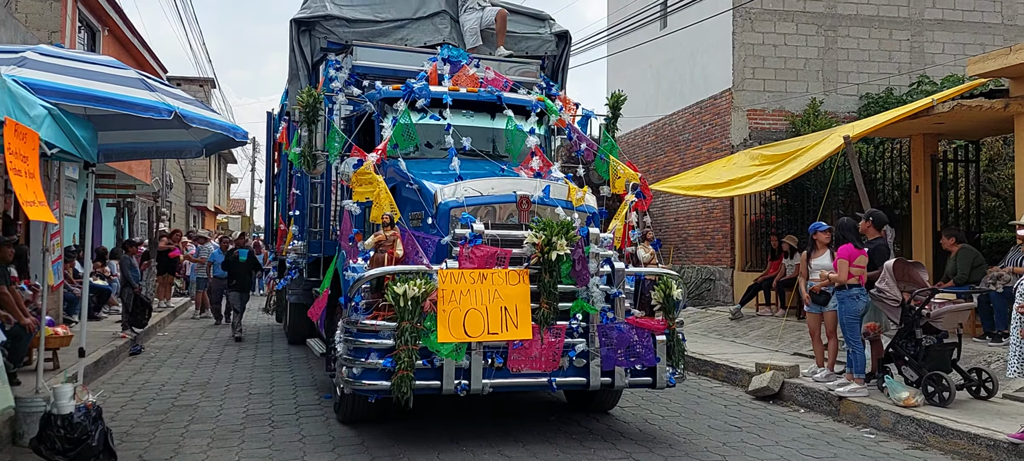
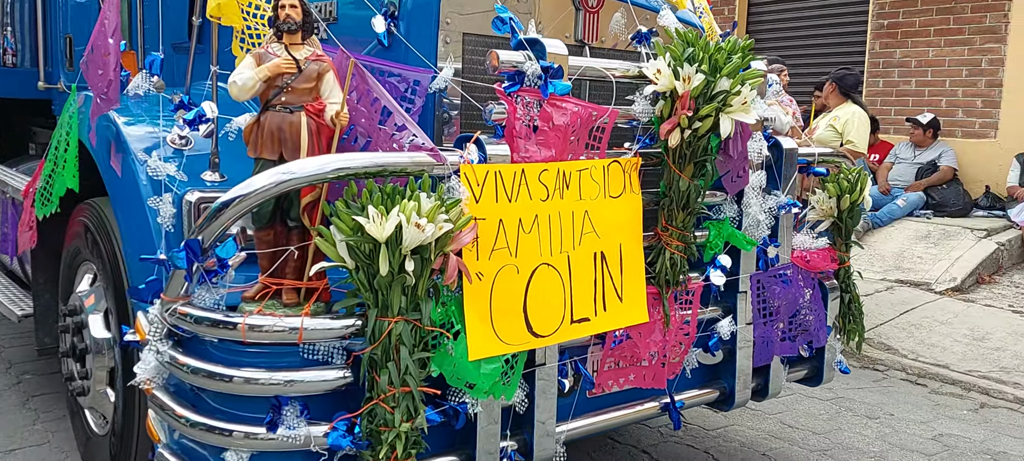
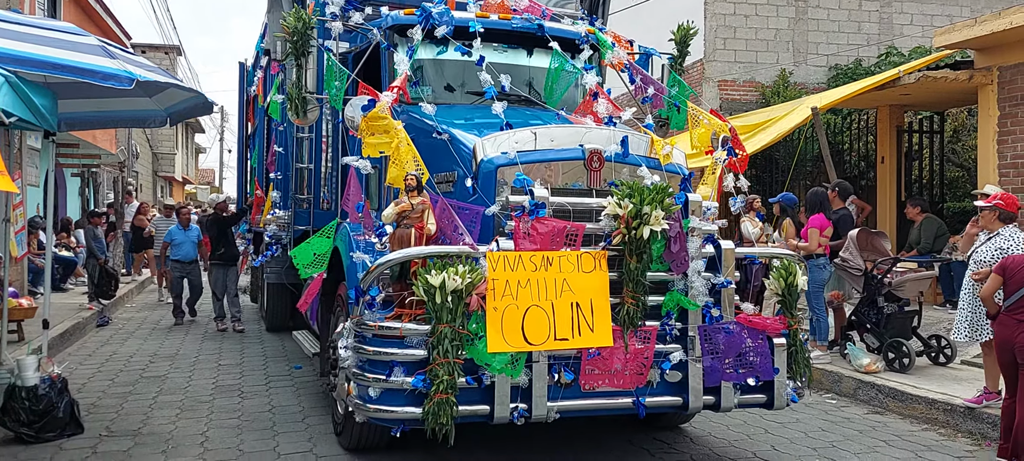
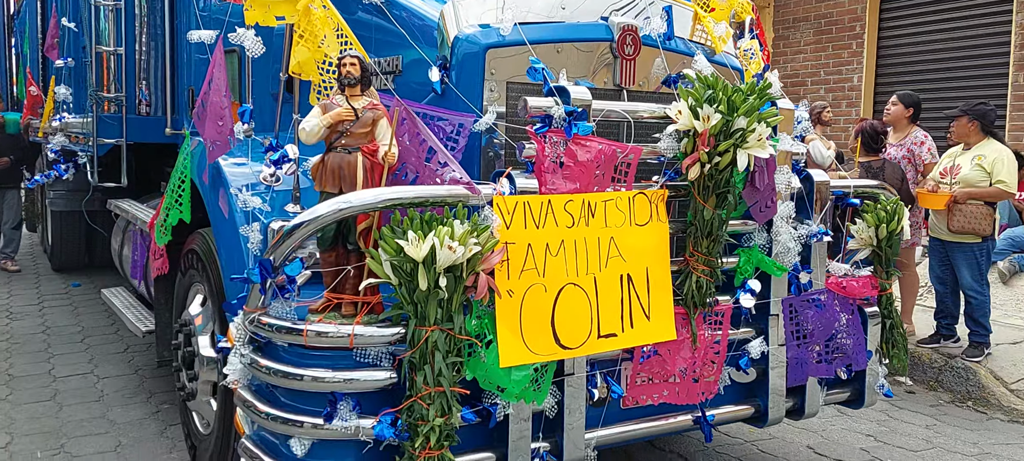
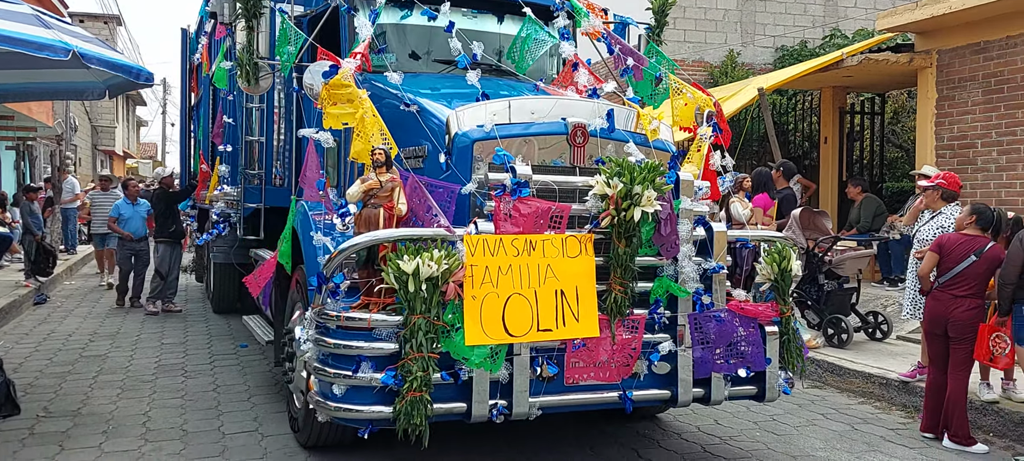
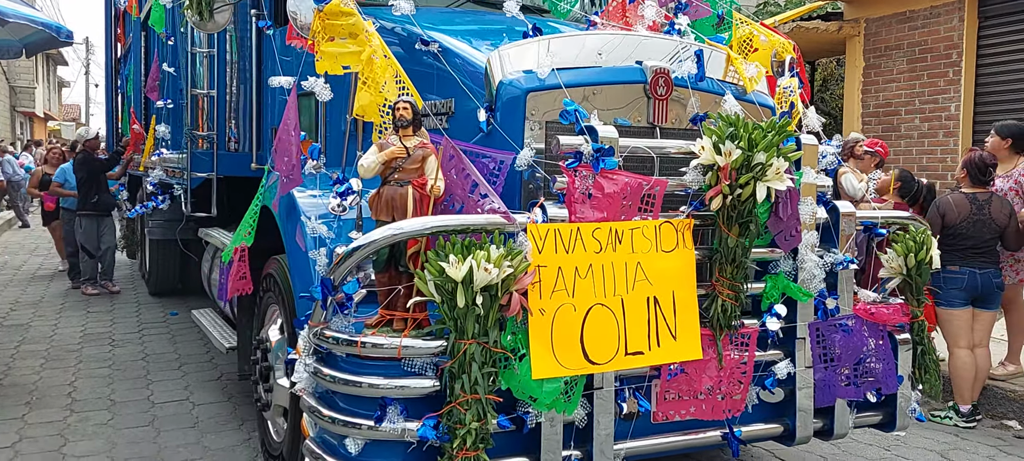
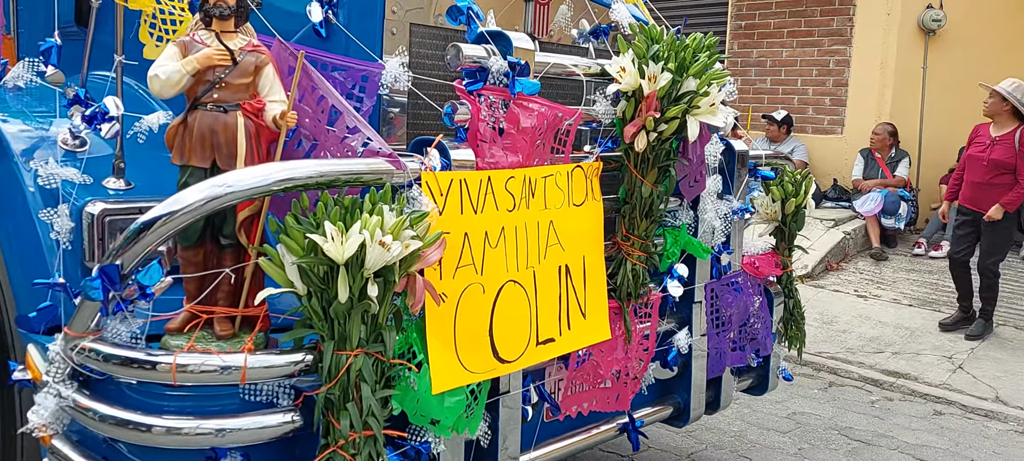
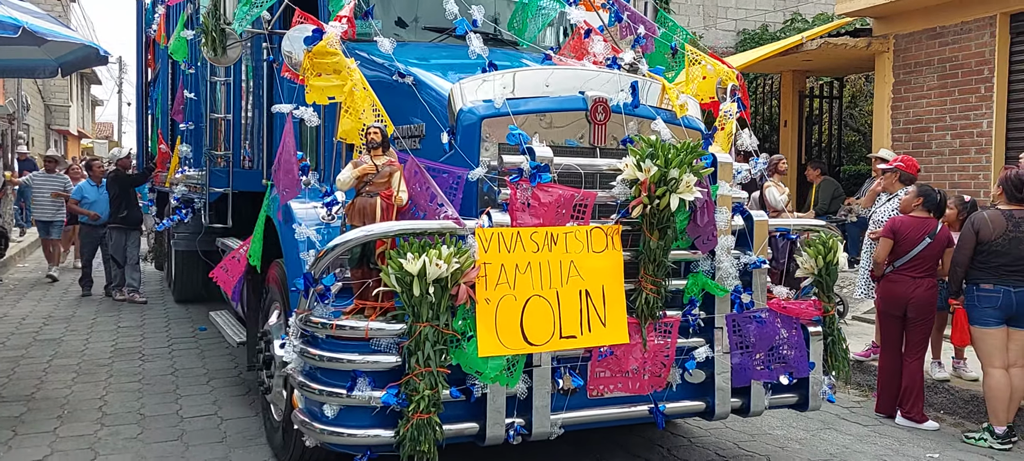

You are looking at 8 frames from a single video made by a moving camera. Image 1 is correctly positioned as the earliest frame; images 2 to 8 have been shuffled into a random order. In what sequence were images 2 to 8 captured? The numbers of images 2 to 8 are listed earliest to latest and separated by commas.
3, 5, 8, 6, 4, 2, 7
